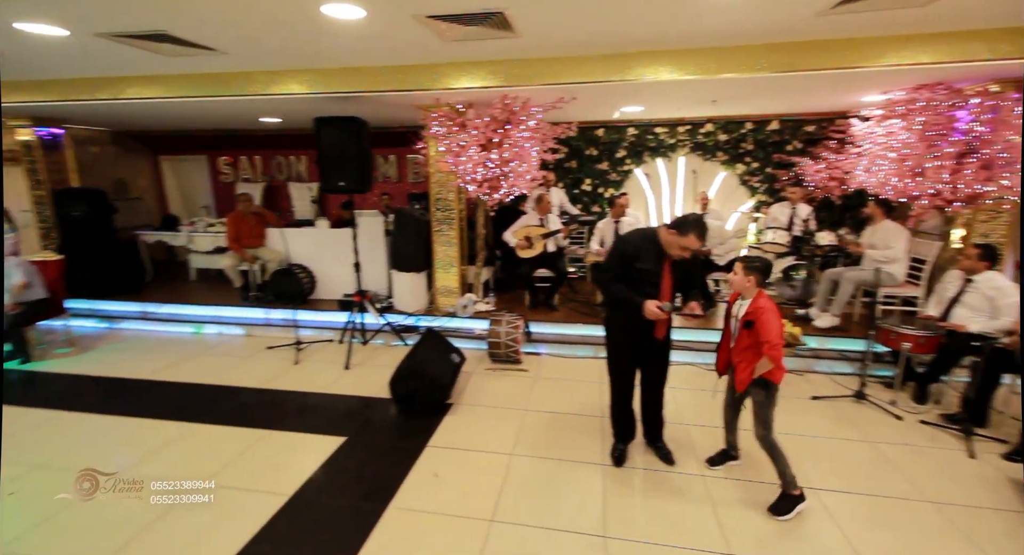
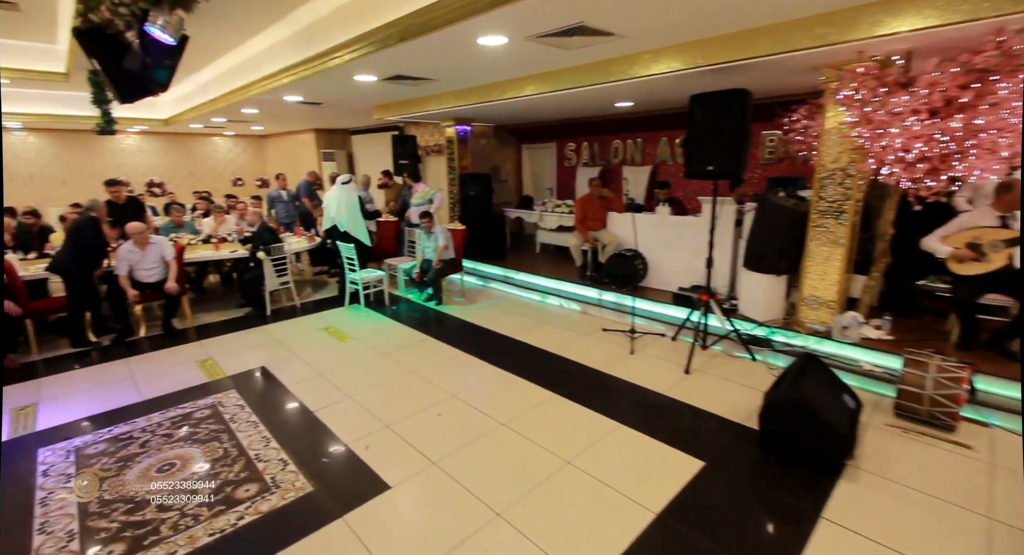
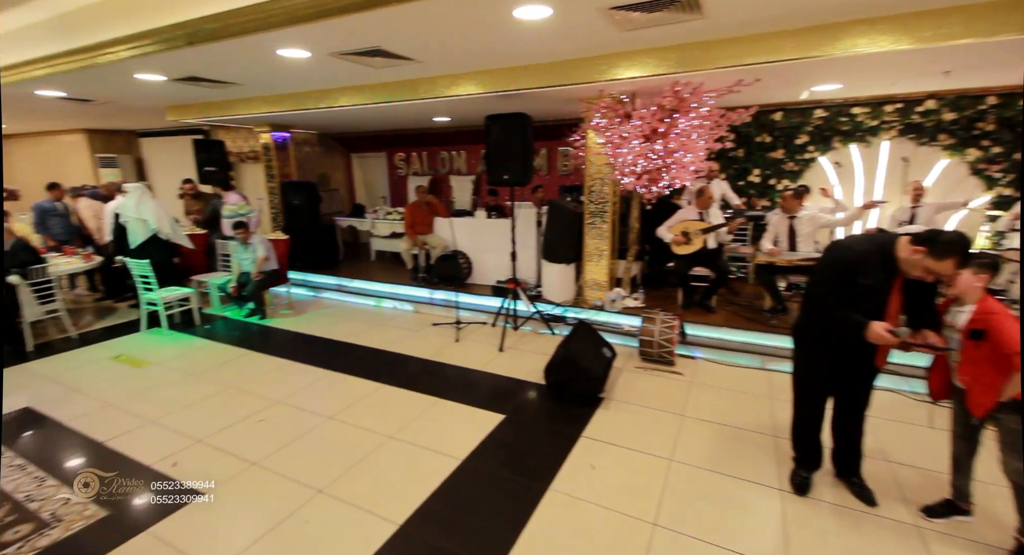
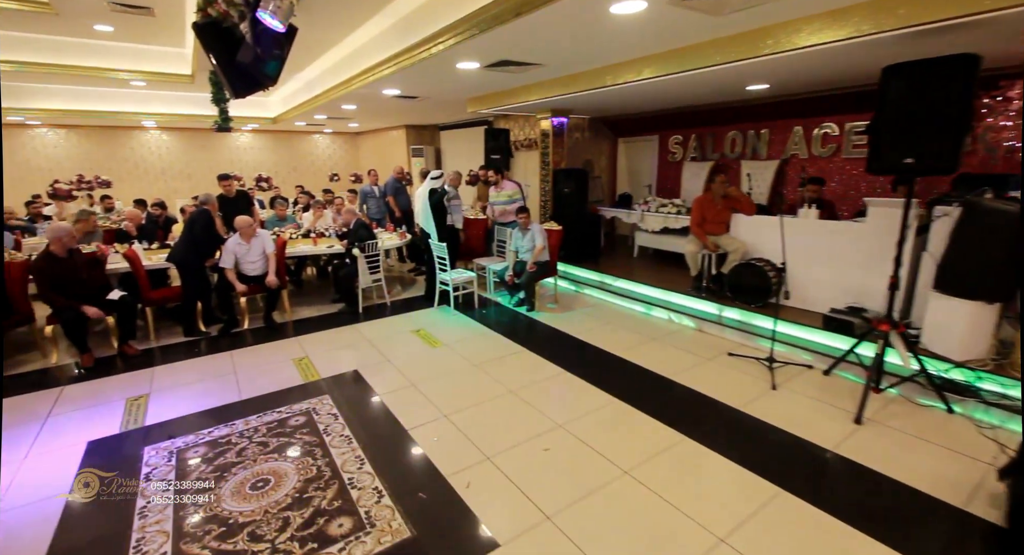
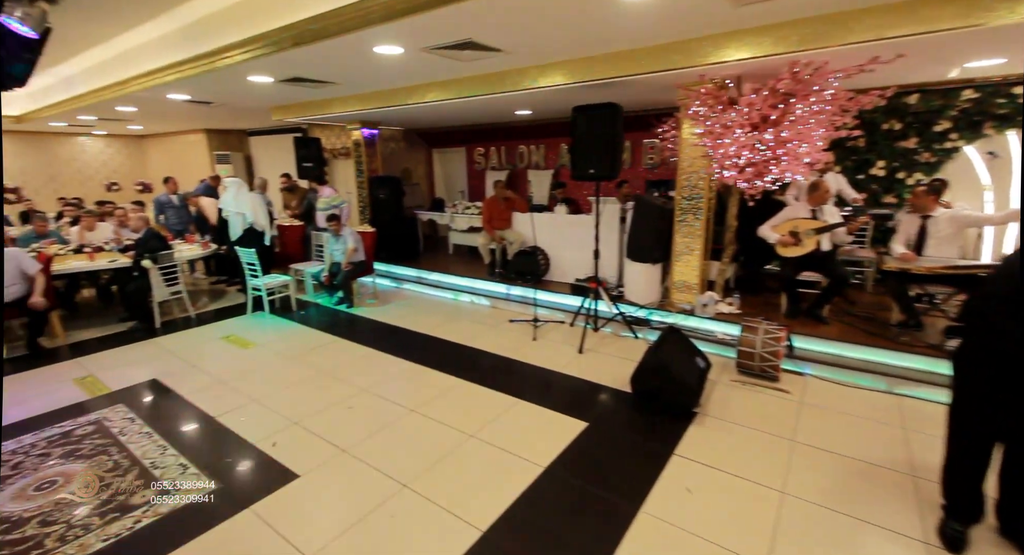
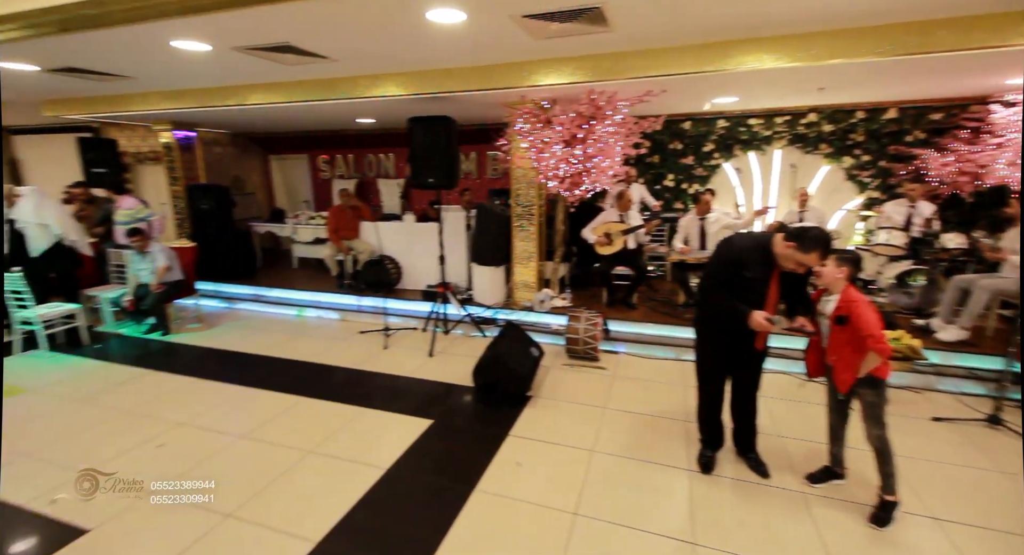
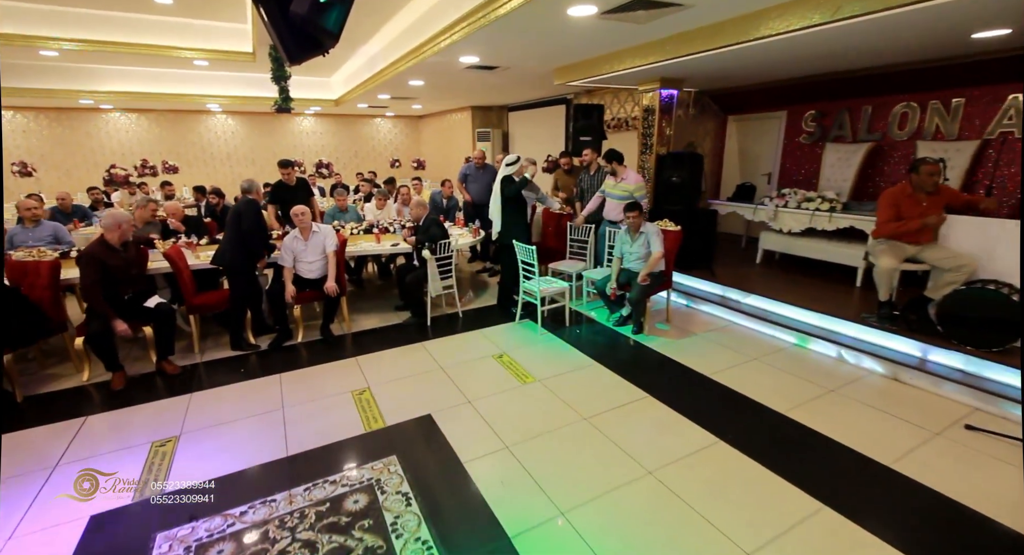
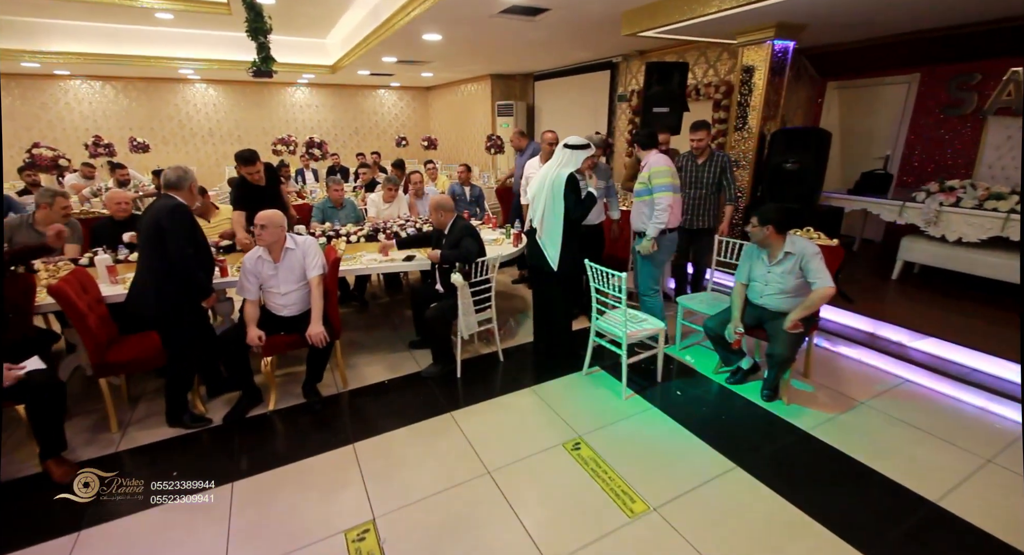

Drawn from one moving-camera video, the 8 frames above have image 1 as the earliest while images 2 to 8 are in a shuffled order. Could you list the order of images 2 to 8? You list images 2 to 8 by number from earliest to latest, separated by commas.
6, 3, 5, 2, 4, 7, 8
